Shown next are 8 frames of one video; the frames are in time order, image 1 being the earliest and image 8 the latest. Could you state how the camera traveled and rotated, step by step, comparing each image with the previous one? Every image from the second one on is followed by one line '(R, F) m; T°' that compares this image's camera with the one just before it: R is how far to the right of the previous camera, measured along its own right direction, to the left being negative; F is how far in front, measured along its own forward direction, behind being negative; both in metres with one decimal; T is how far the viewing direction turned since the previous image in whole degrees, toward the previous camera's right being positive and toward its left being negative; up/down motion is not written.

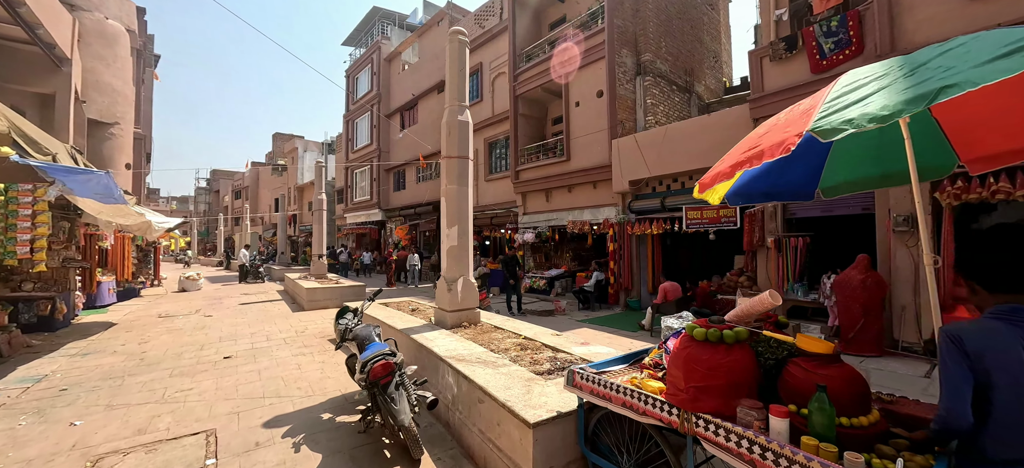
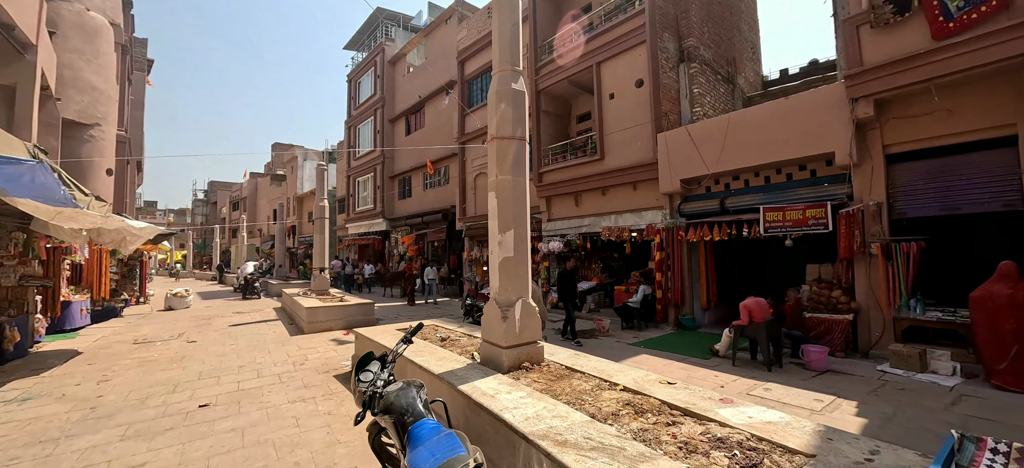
(-0.8, +1.4) m; 0°
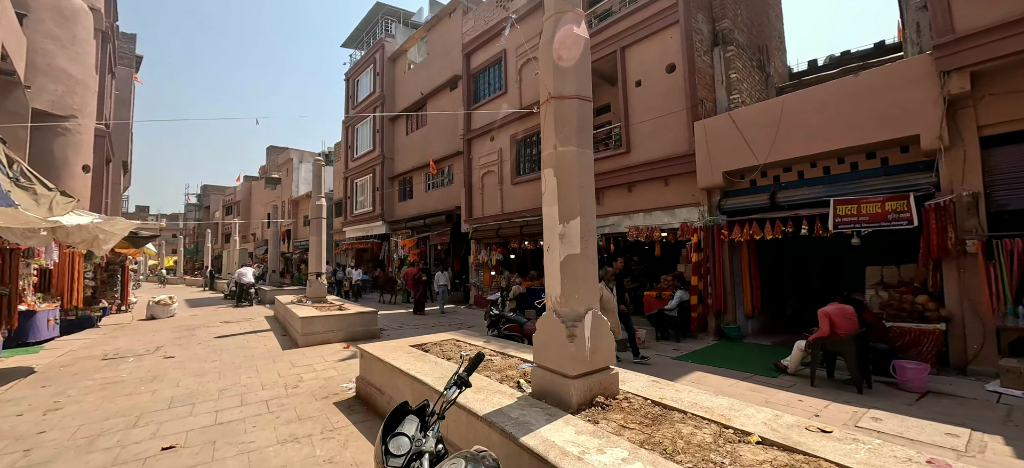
(-0.5, +1.0) m; +1°
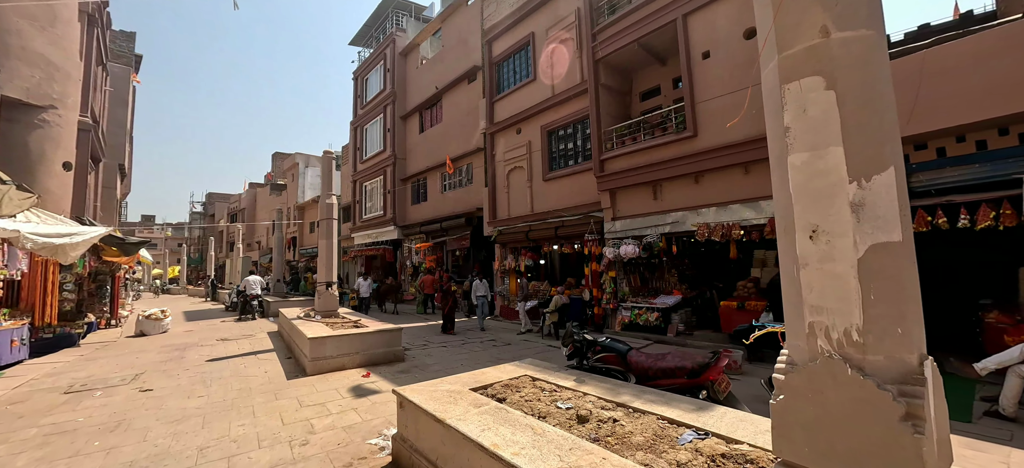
(-0.9, +1.5) m; -1°
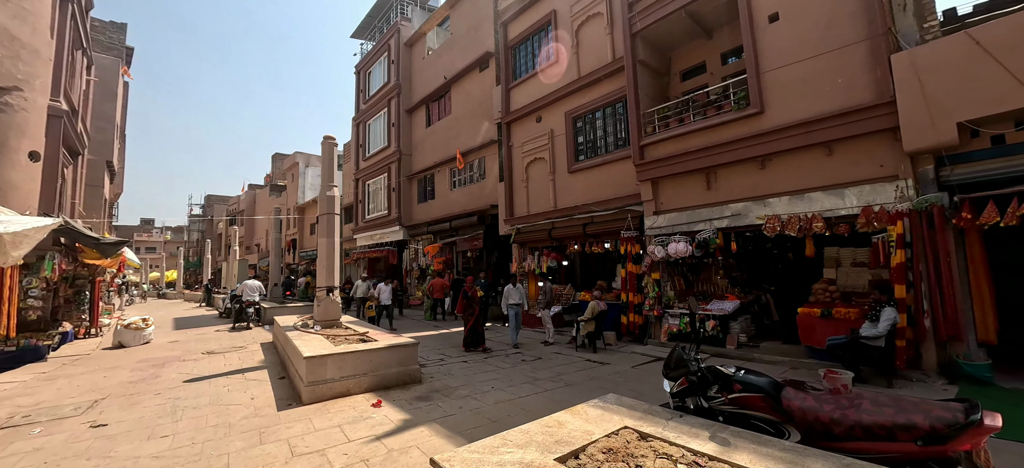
(-0.6, +1.2) m; 0°
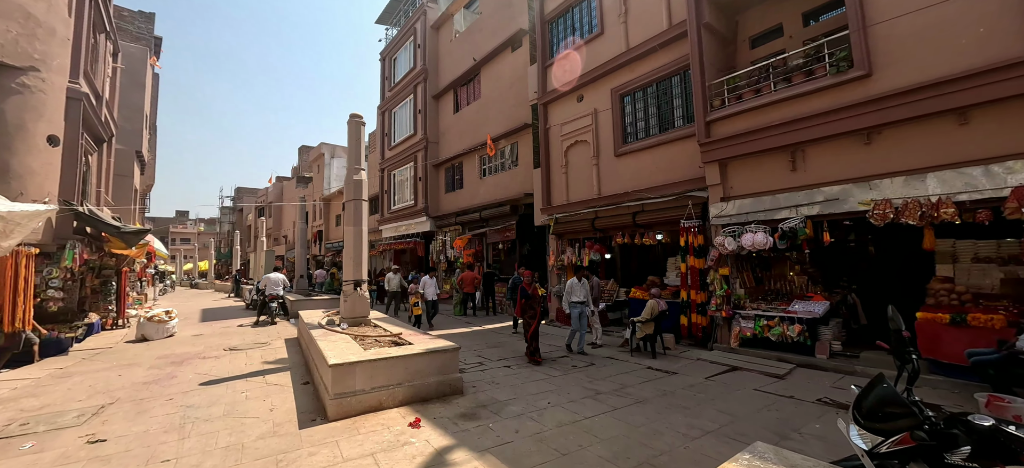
(-0.5, +0.9) m; -3°
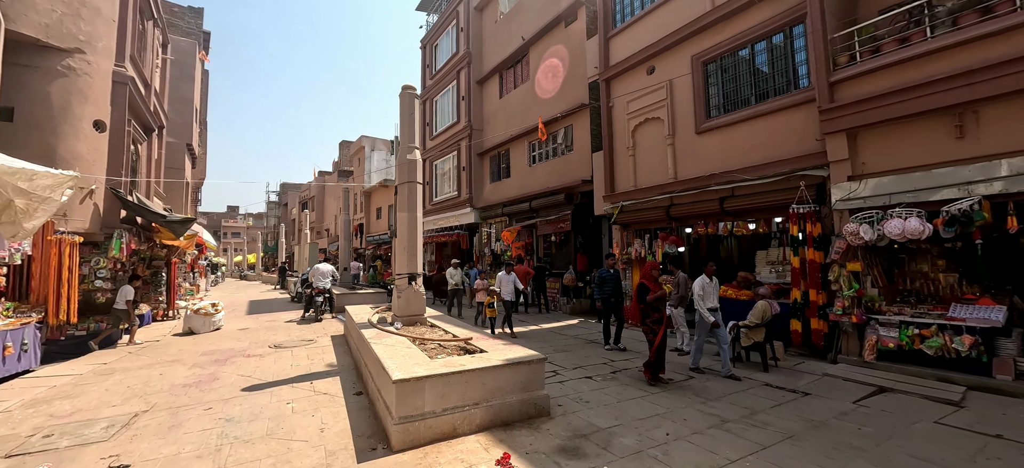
(-0.7, +1.0) m; -5°
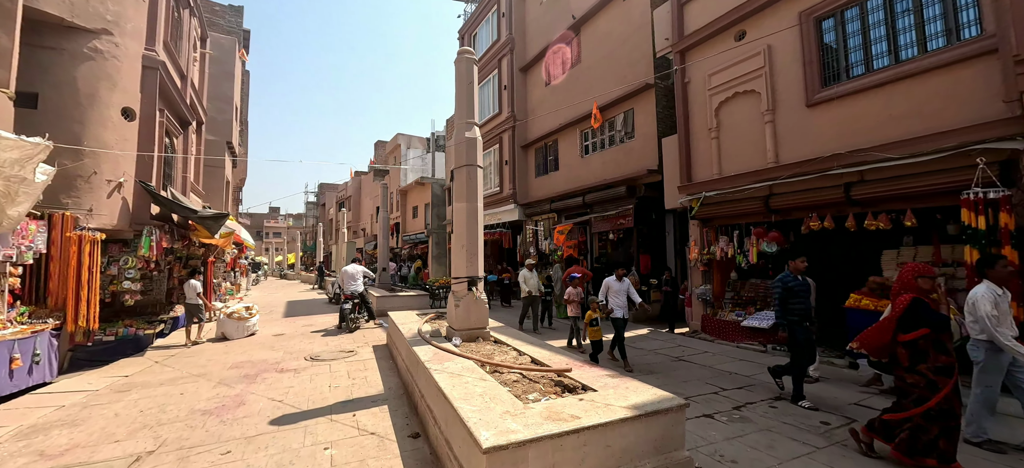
(-0.7, +1.1) m; -4°
